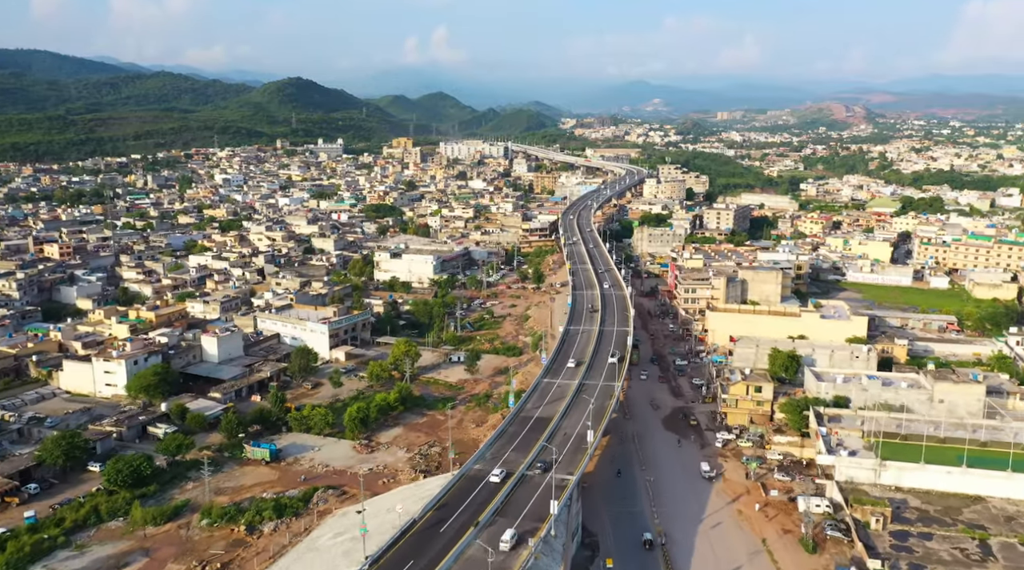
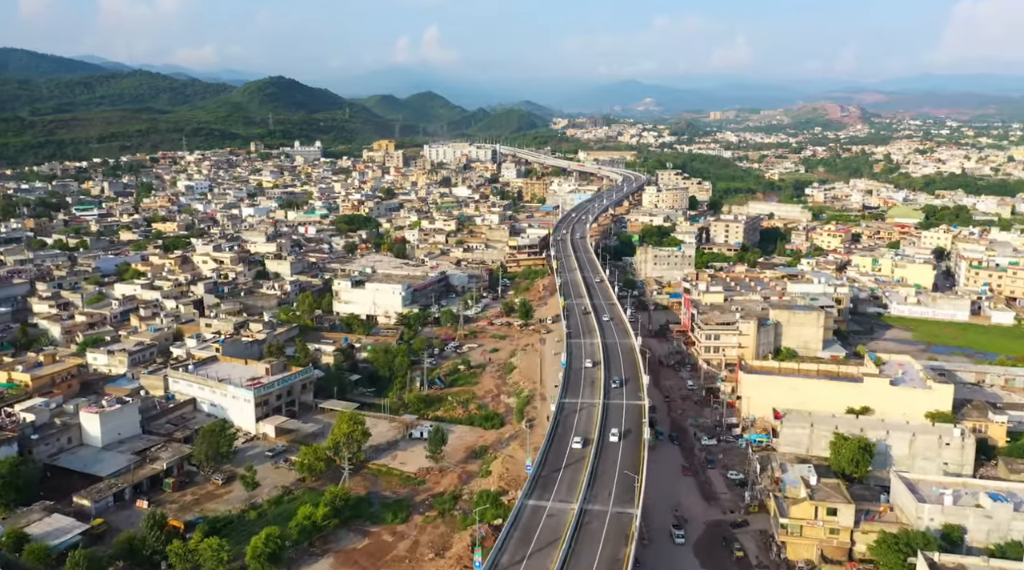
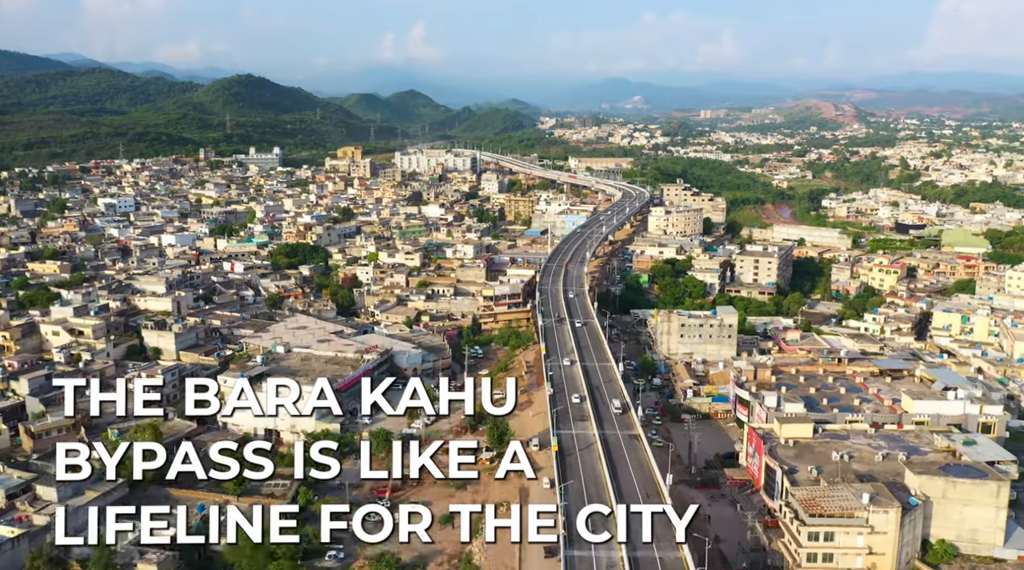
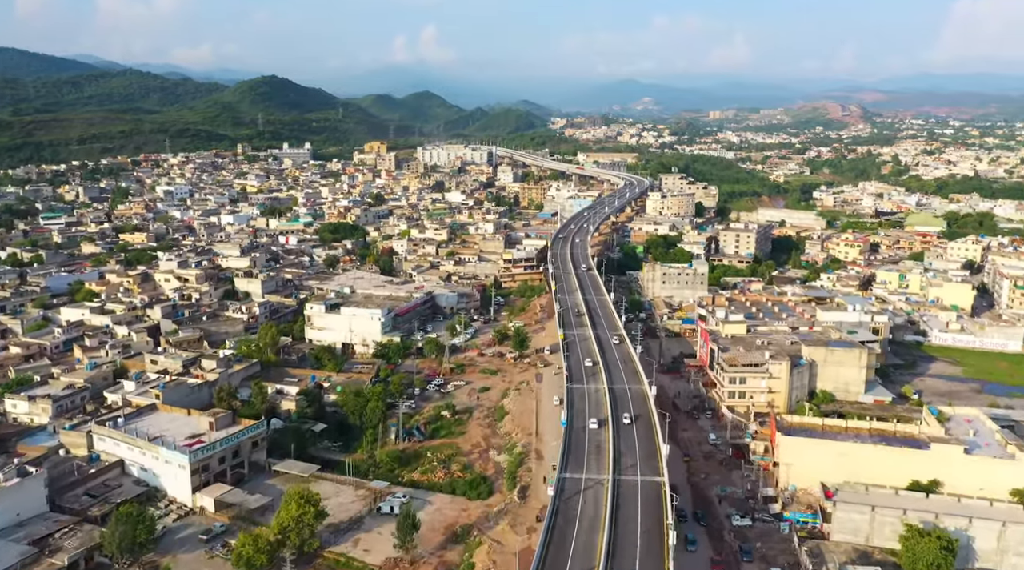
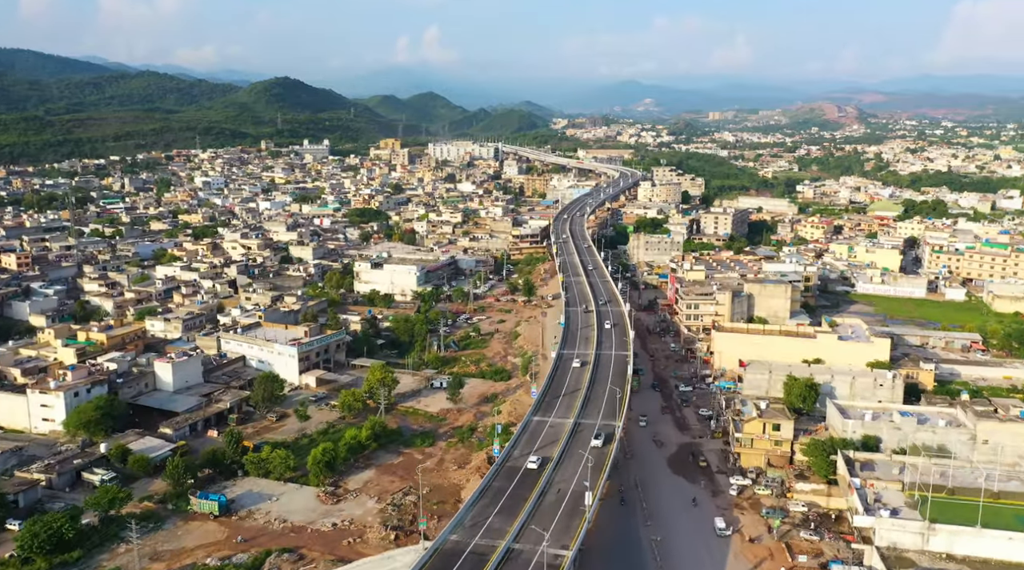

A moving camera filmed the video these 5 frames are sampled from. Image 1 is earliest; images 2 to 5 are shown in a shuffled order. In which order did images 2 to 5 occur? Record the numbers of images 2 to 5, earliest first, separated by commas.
5, 2, 4, 3
